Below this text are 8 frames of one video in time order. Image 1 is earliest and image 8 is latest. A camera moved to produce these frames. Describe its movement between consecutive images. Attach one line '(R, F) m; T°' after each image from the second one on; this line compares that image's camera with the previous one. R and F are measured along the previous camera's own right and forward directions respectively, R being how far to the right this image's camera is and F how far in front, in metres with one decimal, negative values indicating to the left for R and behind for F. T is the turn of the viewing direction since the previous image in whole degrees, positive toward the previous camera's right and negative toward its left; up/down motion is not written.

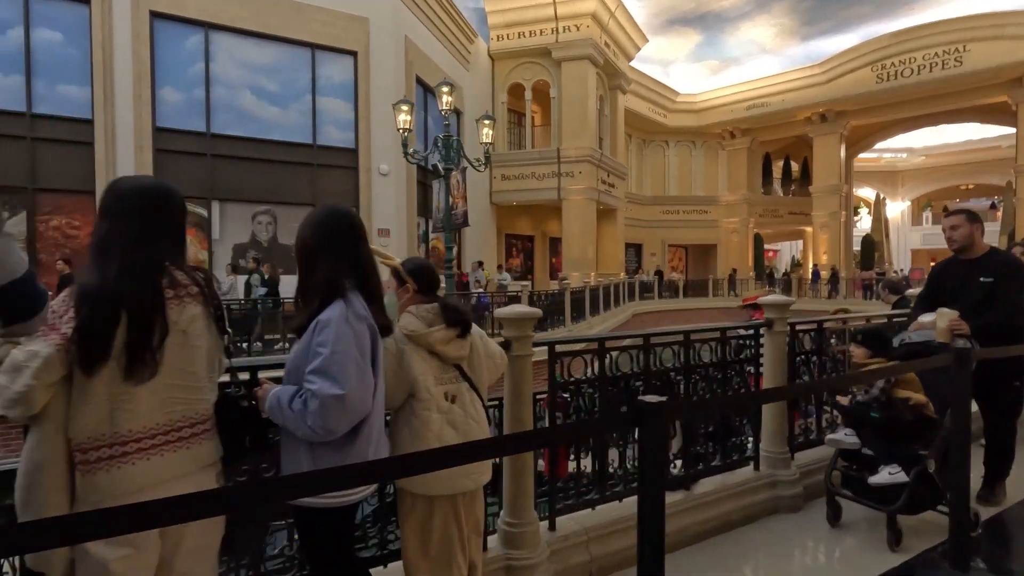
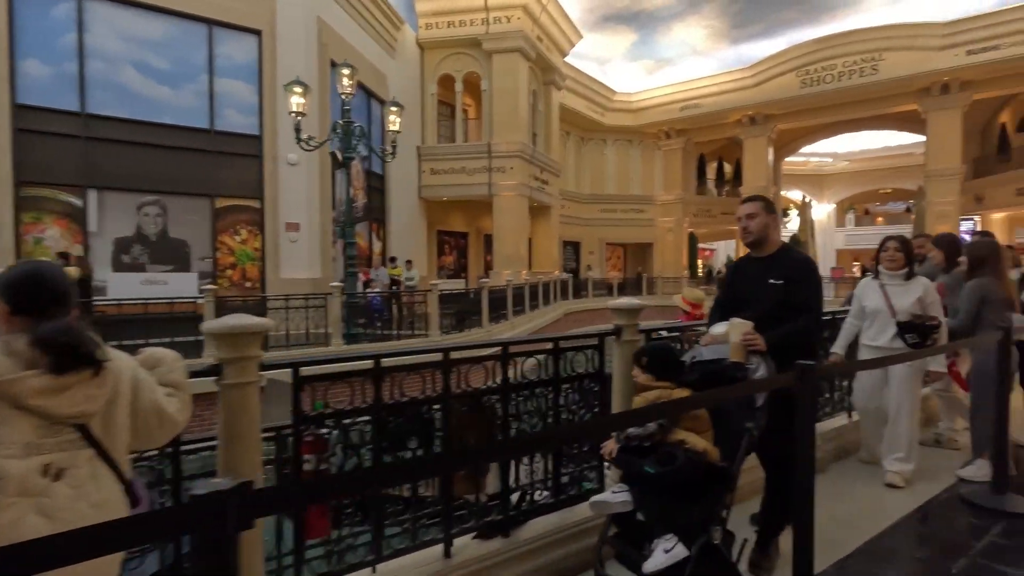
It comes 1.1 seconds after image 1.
(+0.7, +0.5) m; +5°
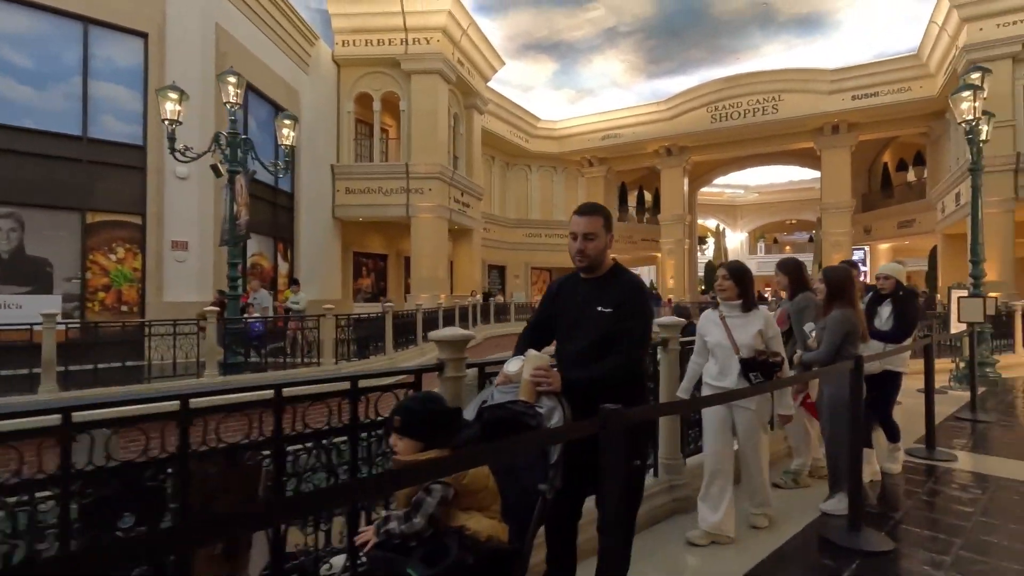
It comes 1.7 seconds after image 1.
(+0.5, +0.3) m; +7°
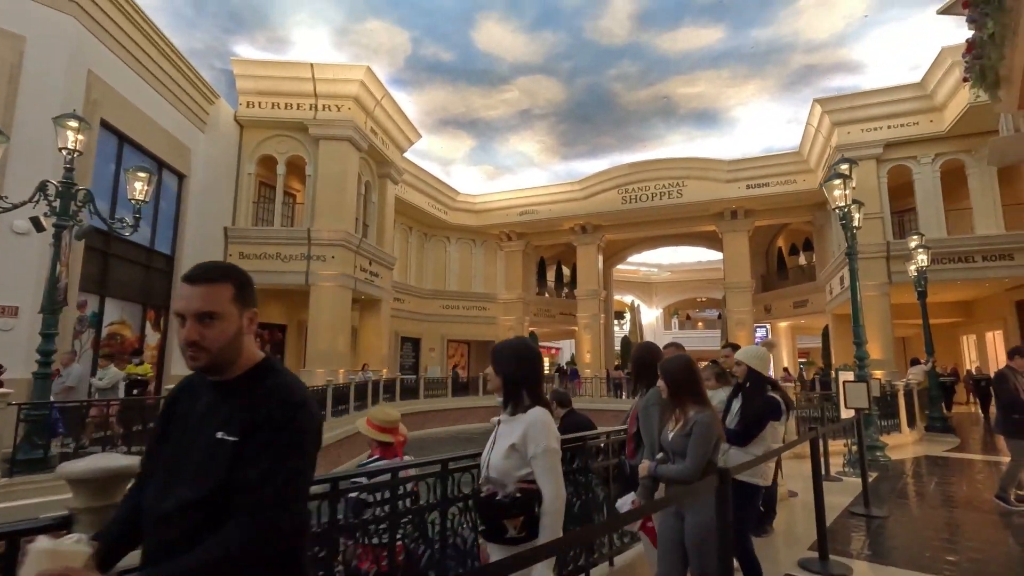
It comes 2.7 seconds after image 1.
(+0.6, +0.6) m; +8°
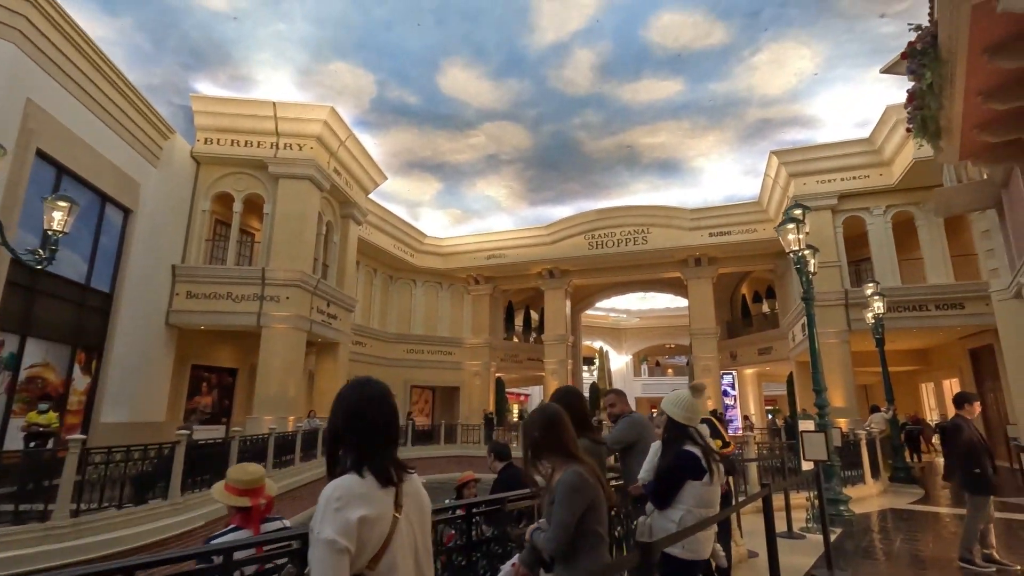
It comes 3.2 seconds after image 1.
(+0.3, +0.4) m; +3°
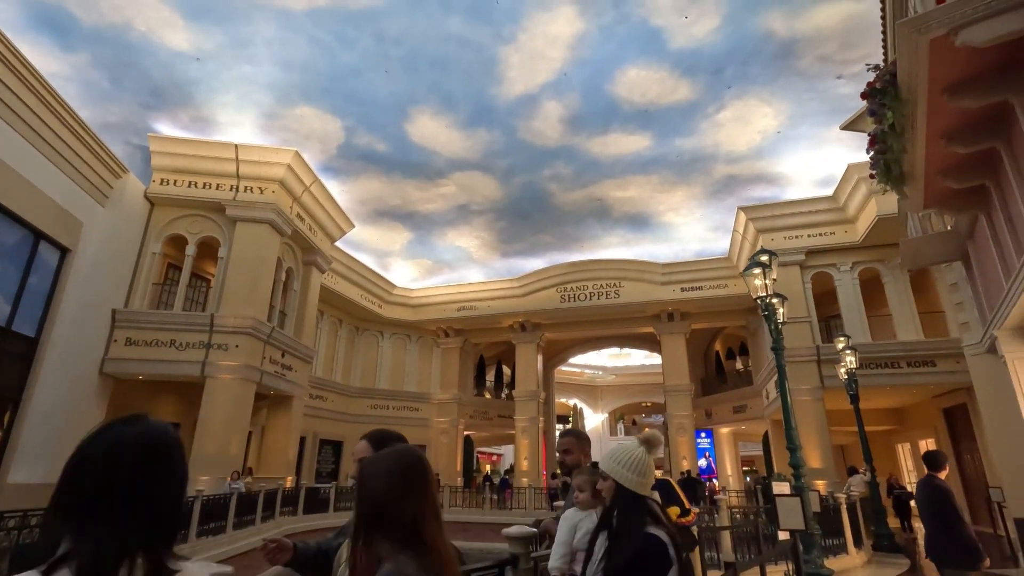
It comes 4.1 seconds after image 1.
(+0.4, +0.6) m; +2°
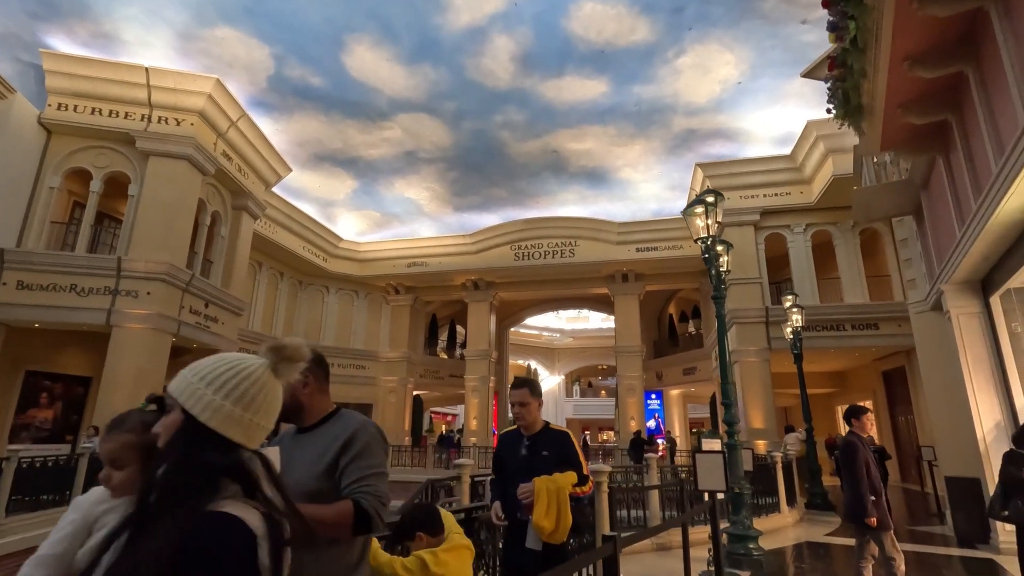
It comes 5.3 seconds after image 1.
(+0.6, +0.8) m; +4°
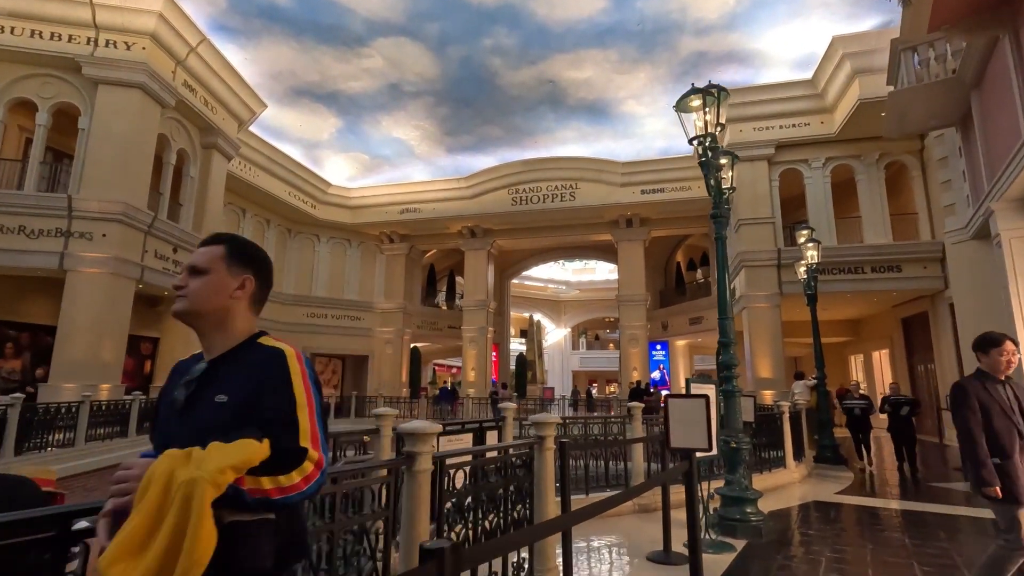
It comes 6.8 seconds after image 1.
(+0.6, +1.2) m; -1°
